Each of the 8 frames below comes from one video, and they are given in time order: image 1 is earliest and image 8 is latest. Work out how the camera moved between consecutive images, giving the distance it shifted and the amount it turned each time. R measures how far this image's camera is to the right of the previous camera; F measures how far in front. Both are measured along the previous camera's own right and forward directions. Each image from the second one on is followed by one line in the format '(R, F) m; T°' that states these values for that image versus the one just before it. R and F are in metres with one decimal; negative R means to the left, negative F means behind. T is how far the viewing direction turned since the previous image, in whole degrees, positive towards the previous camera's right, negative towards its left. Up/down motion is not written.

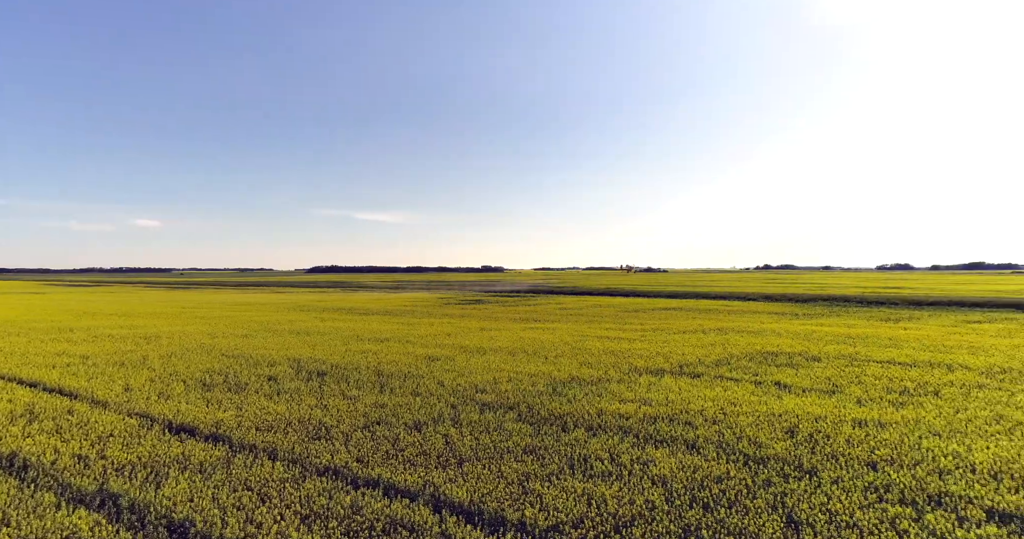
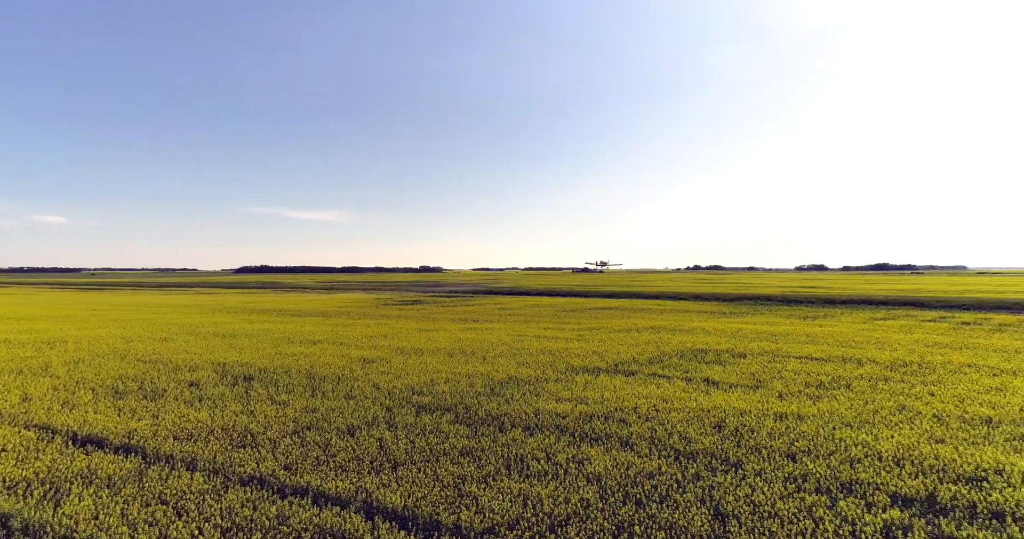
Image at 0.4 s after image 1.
(0.0, 0.0) m; +6°
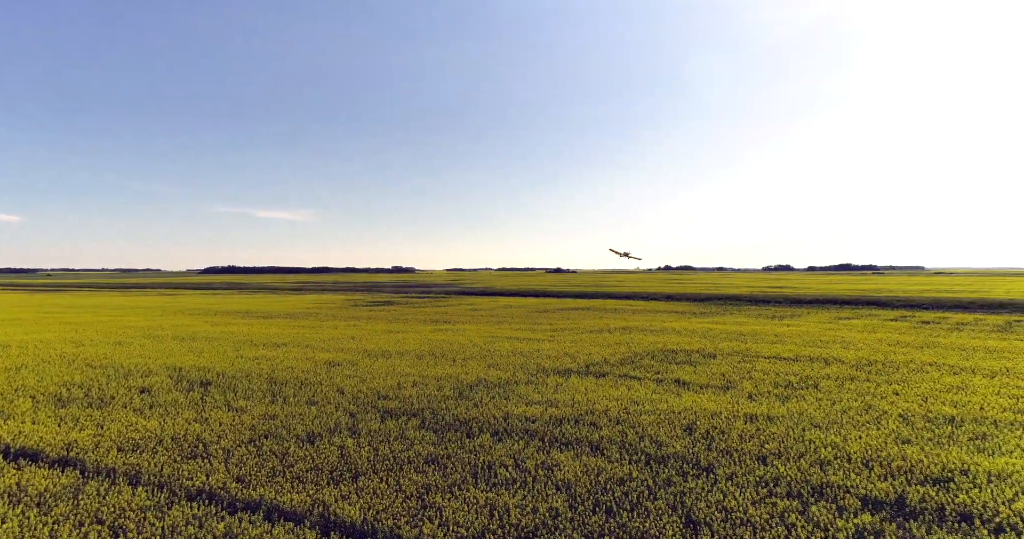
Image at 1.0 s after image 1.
(0.0, +0.1) m; +3°
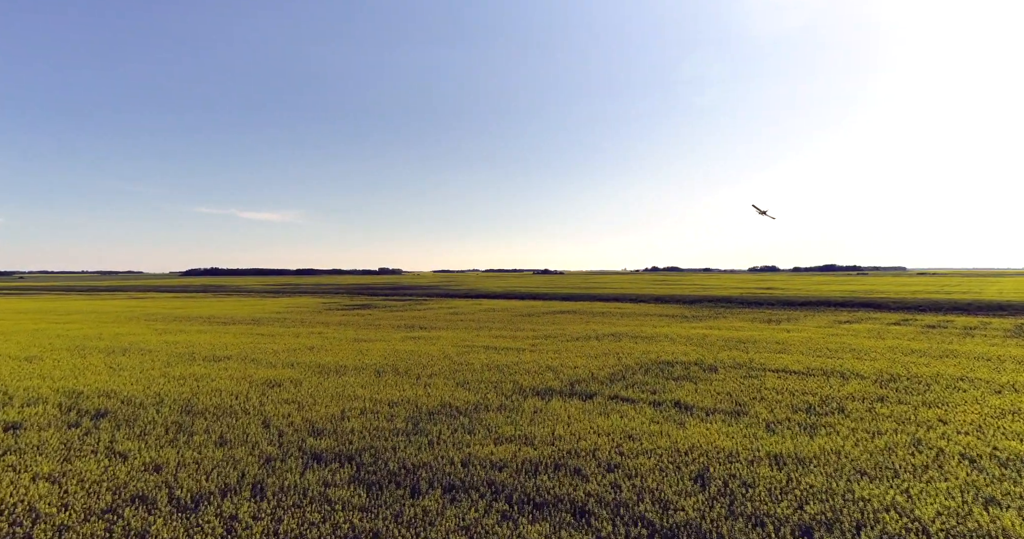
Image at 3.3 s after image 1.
(+0.1, +0.7) m; +1°
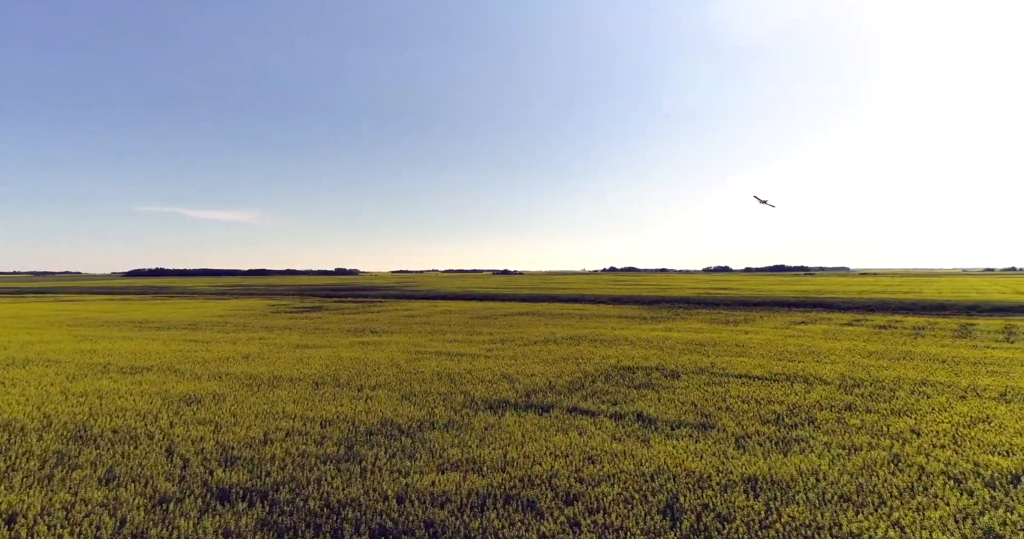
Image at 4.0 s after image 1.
(+0.1, +0.3) m; +4°
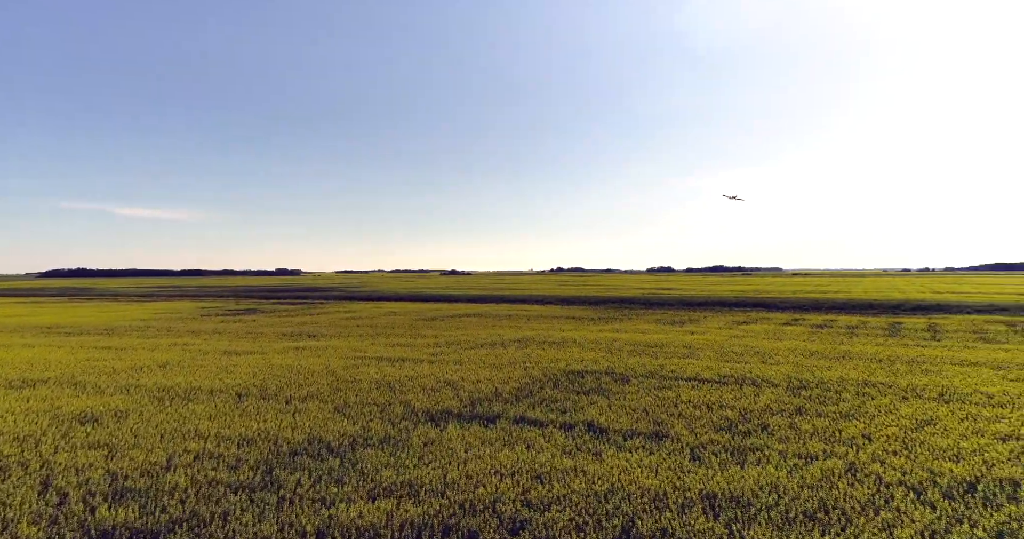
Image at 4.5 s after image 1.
(0.0, +0.2) m; +5°
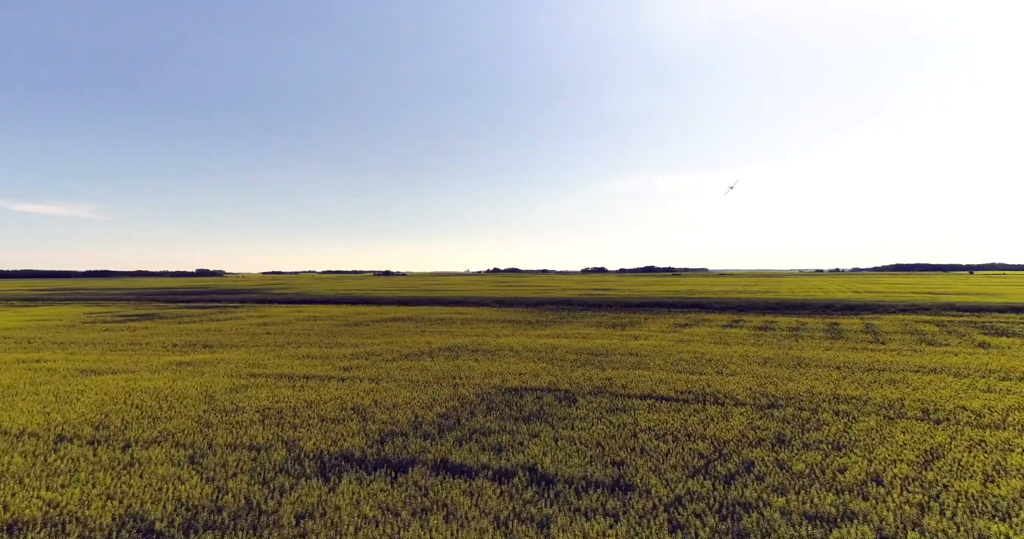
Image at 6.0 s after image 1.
(+0.1, +0.8) m; +6°
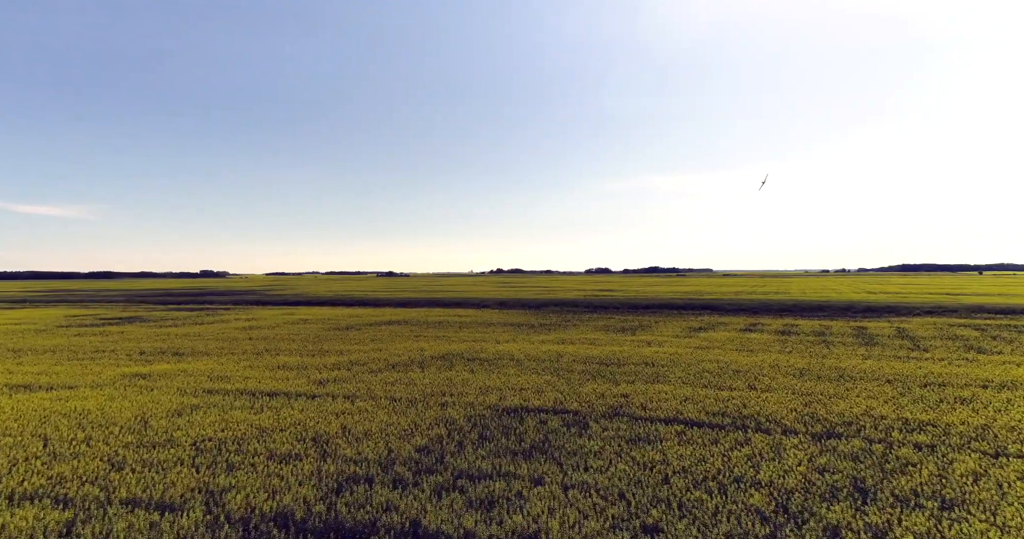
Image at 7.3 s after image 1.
(0.0, +0.7) m; 0°
